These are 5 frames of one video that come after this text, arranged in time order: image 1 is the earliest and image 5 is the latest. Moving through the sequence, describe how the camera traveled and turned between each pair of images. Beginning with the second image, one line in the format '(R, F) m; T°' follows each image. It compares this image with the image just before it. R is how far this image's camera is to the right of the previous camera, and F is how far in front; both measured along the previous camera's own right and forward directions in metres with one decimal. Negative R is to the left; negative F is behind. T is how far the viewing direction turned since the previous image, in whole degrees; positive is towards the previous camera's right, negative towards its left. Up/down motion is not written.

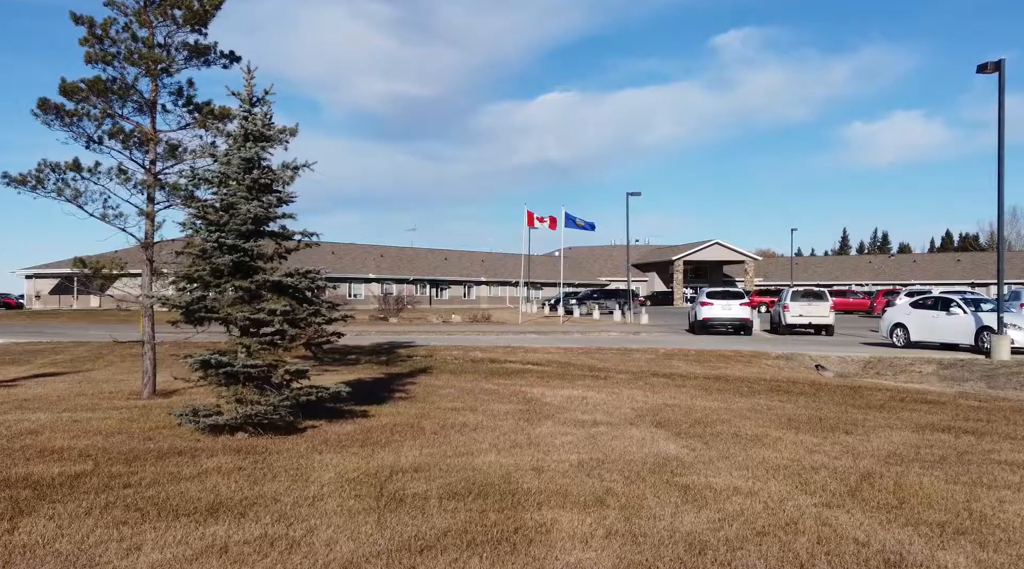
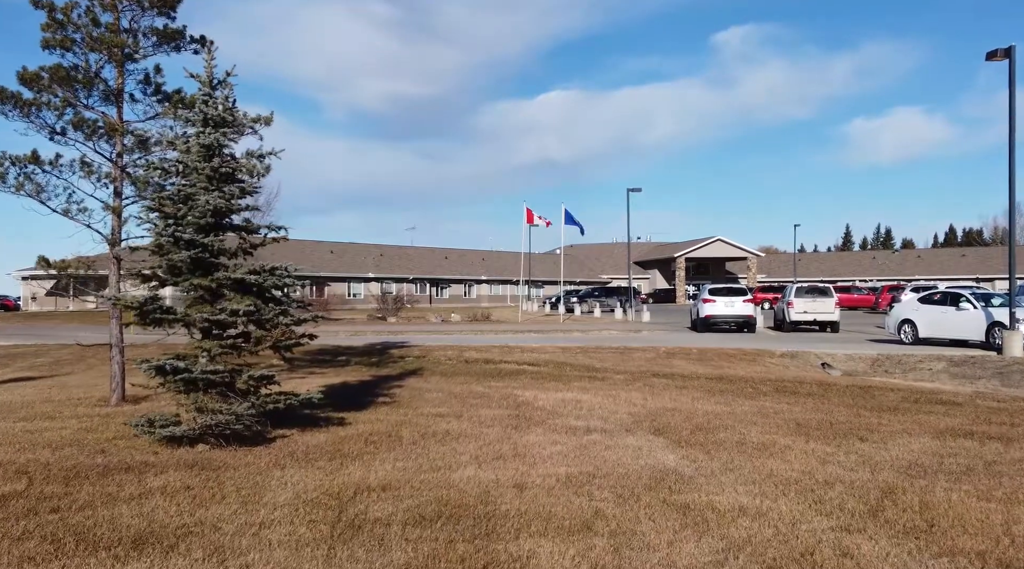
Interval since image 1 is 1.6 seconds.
(+0.2, +0.7) m; 0°
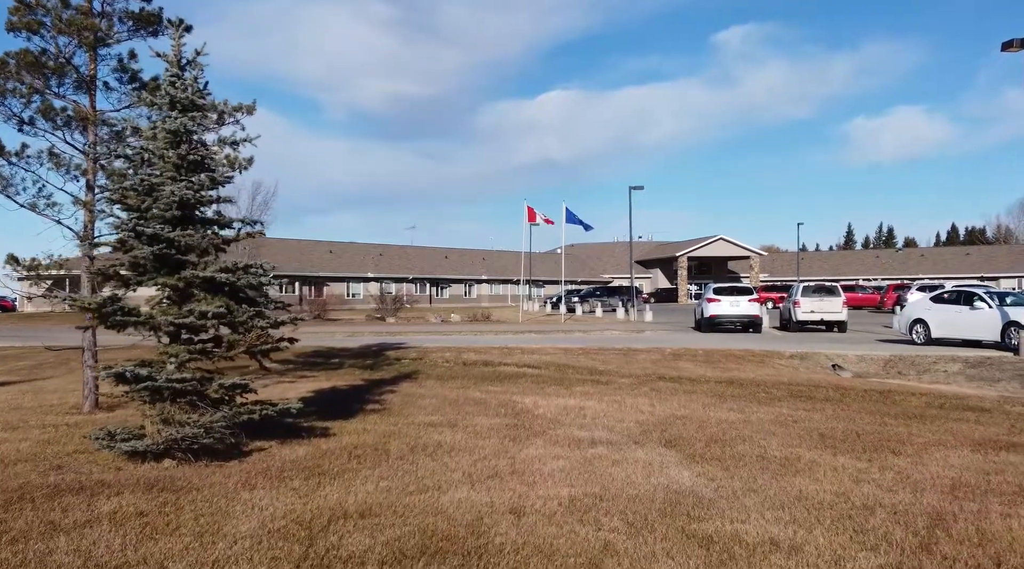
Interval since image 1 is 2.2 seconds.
(0.0, +0.7) m; 0°
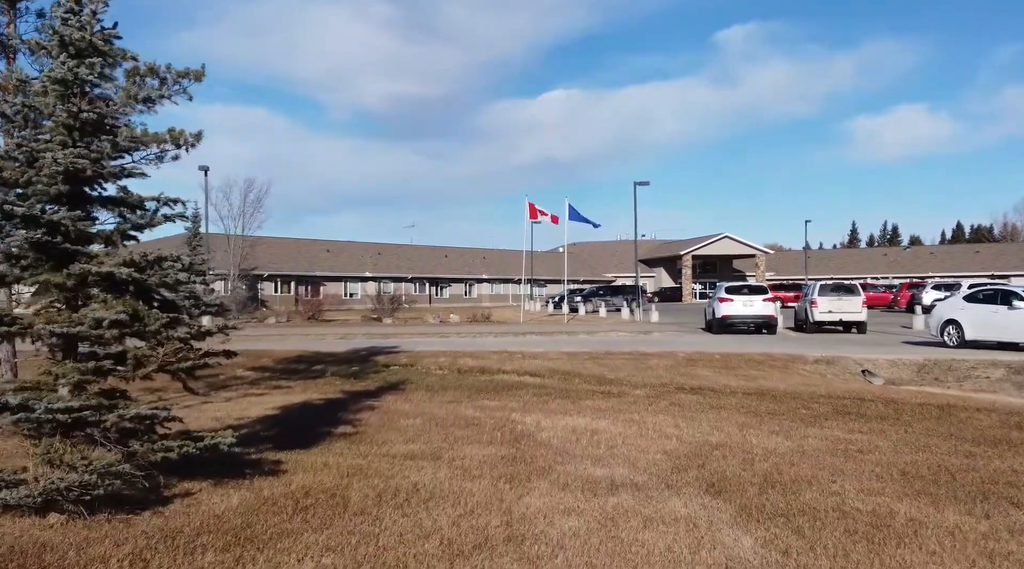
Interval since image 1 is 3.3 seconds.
(0.0, +1.8) m; 0°
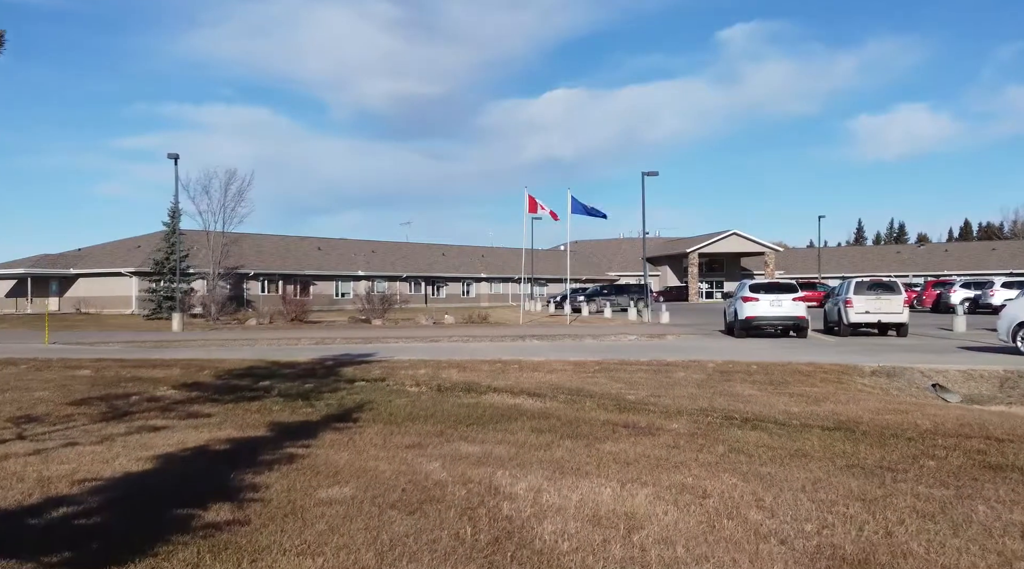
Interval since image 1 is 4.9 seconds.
(+0.1, +3.5) m; 0°
